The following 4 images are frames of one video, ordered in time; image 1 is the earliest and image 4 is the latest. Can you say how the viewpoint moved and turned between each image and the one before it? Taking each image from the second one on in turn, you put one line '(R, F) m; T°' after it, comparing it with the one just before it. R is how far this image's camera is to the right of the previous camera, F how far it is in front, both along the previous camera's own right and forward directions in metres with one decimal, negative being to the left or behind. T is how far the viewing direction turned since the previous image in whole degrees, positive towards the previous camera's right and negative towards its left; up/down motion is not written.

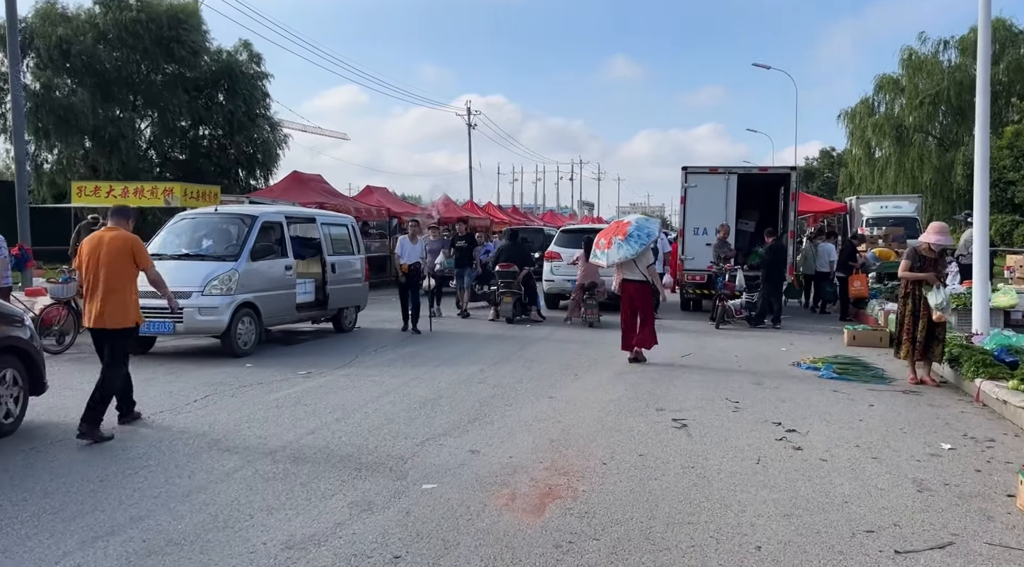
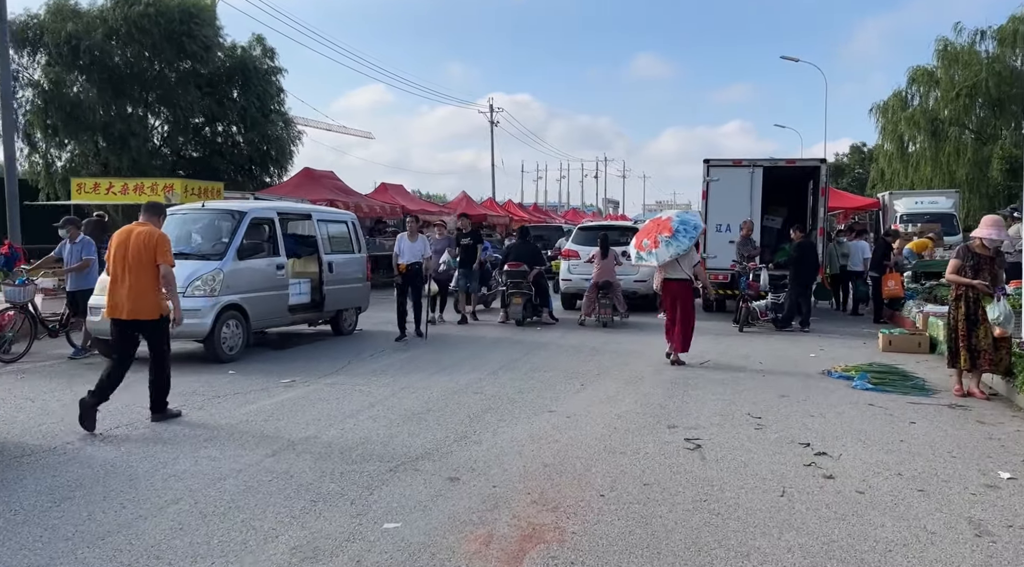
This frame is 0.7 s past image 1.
(+0.3, +0.8) m; -2°
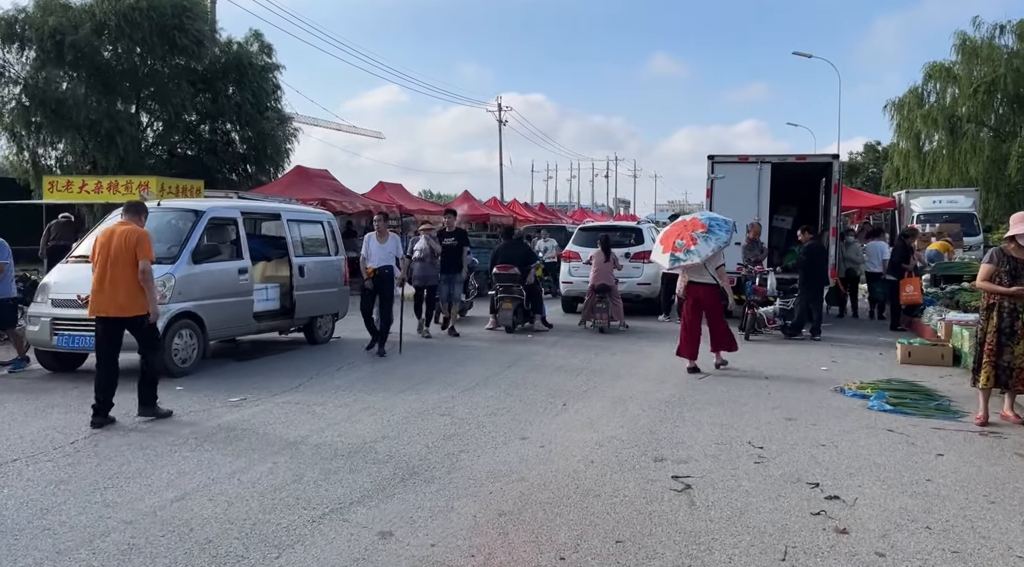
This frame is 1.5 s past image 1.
(+0.3, +0.9) m; -1°
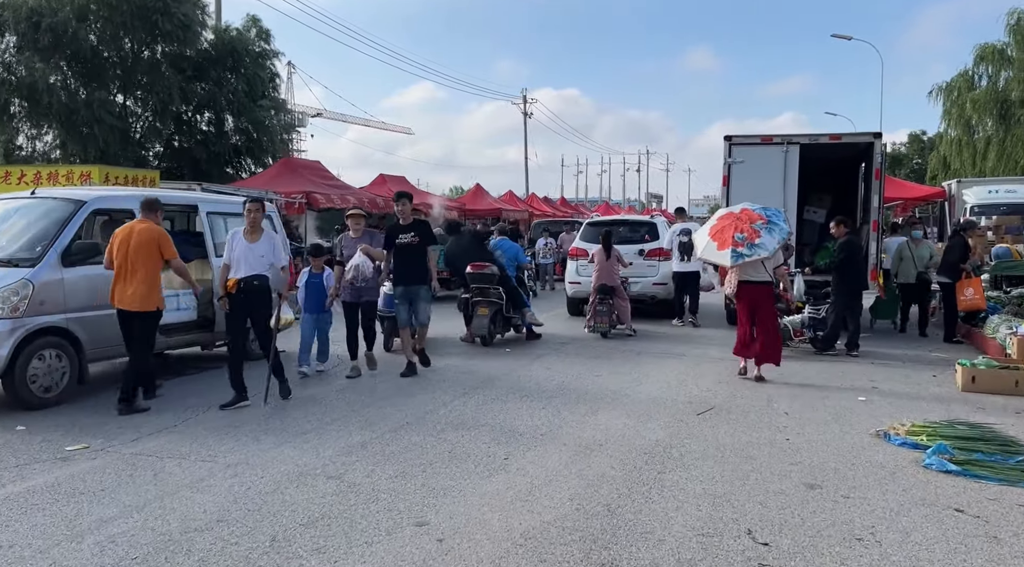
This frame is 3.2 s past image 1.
(+0.8, +1.9) m; -2°
